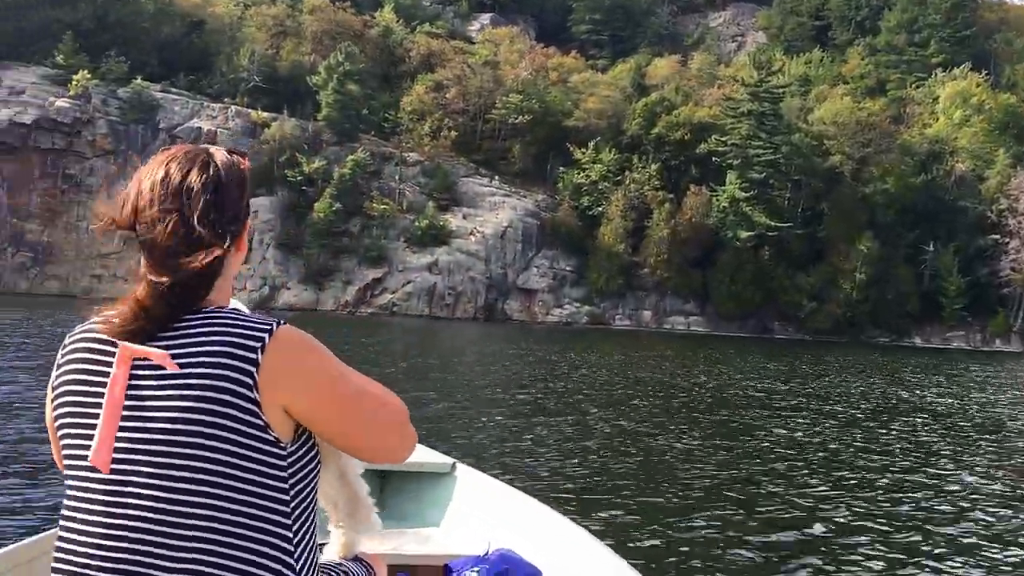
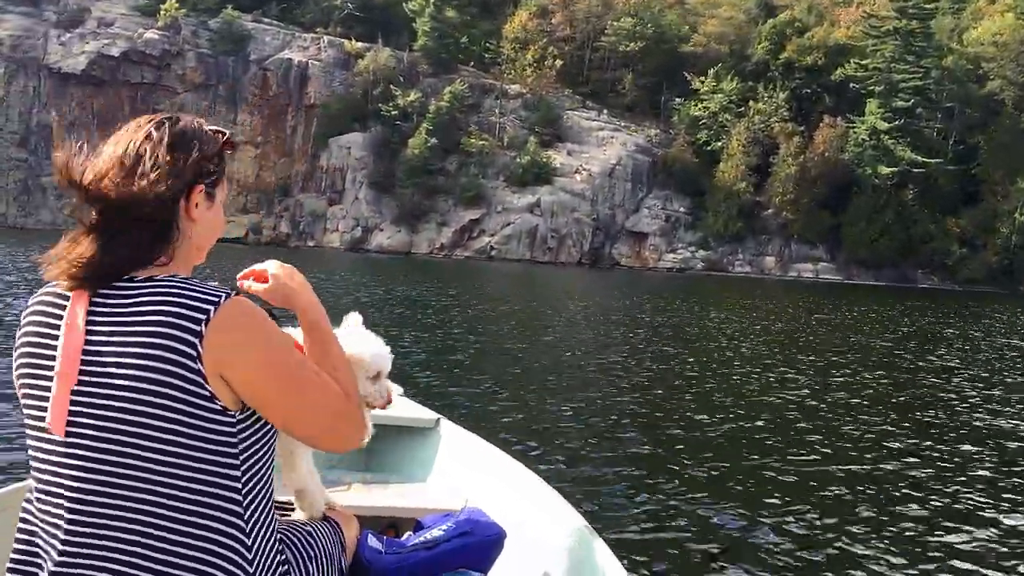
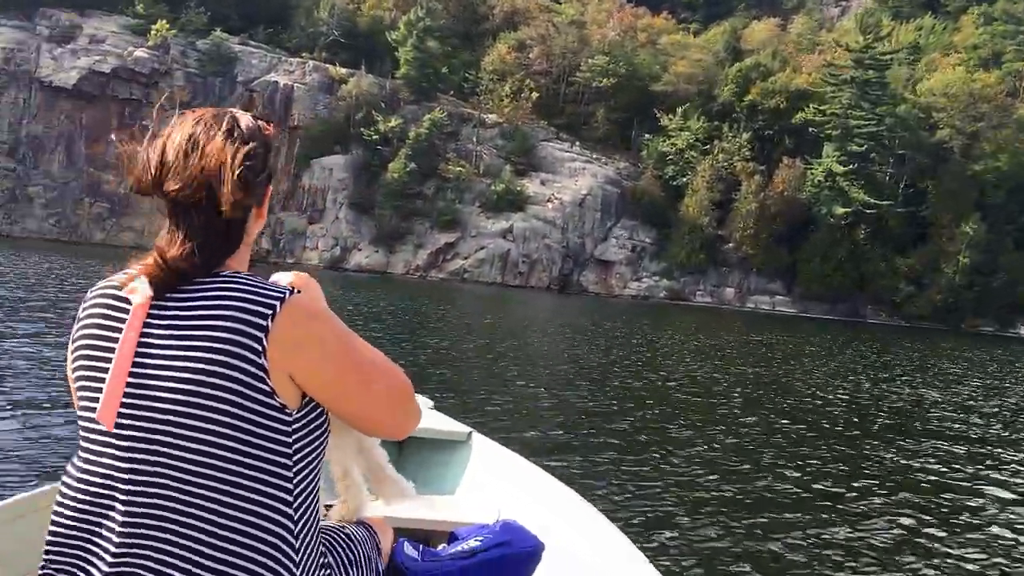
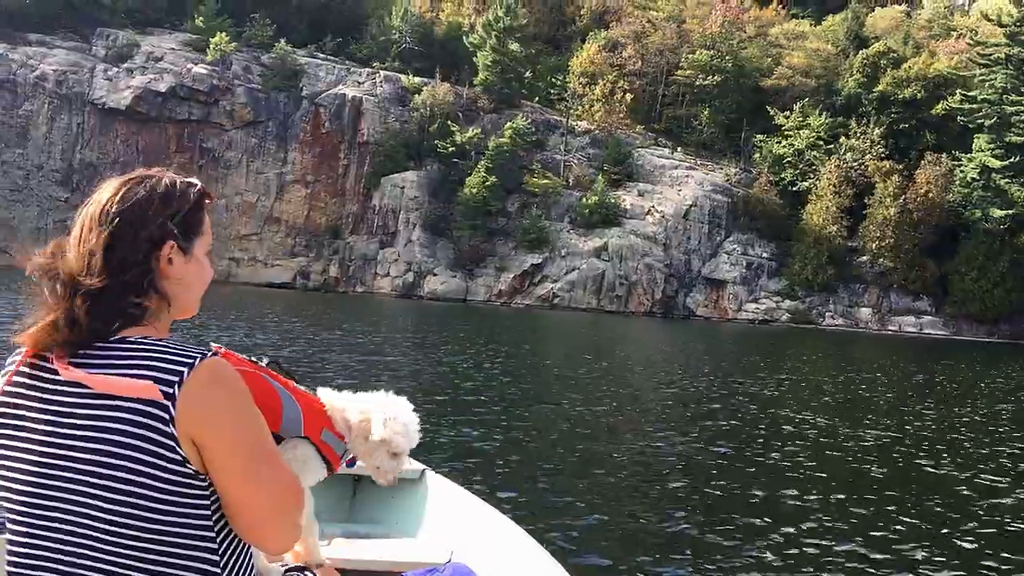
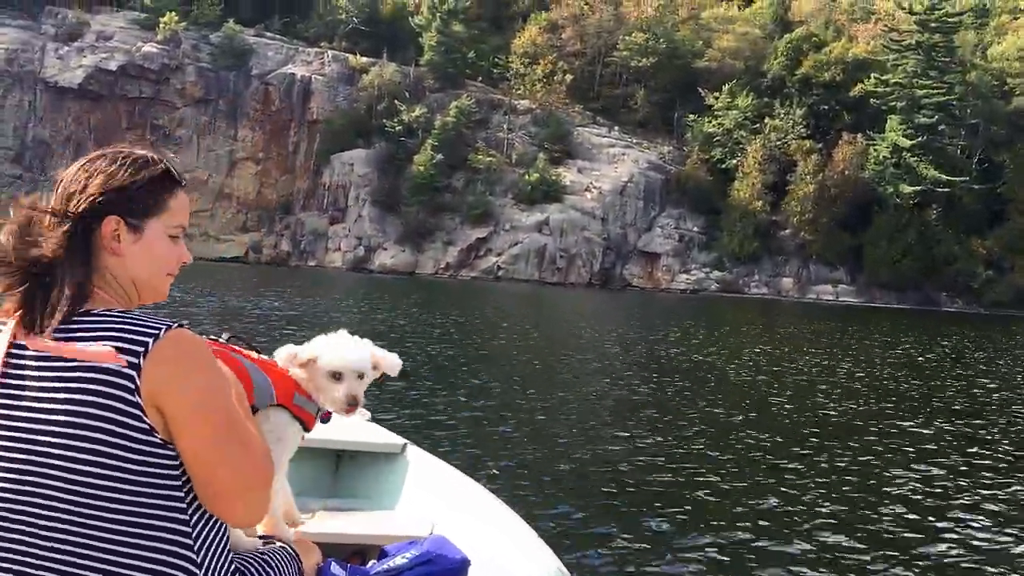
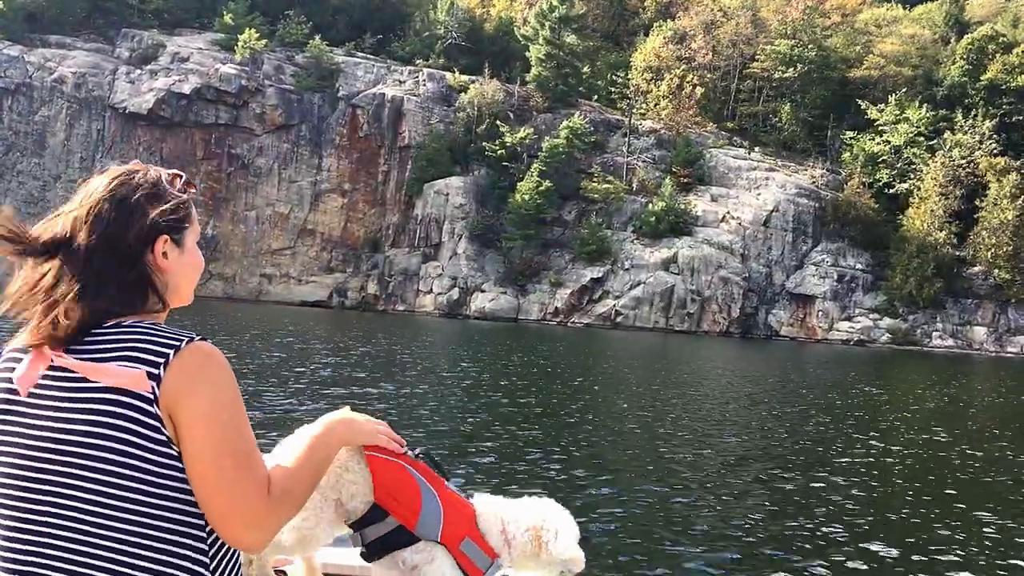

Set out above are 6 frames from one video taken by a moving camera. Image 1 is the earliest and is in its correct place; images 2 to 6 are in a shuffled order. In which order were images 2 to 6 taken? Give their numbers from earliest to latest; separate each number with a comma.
3, 2, 5, 4, 6
